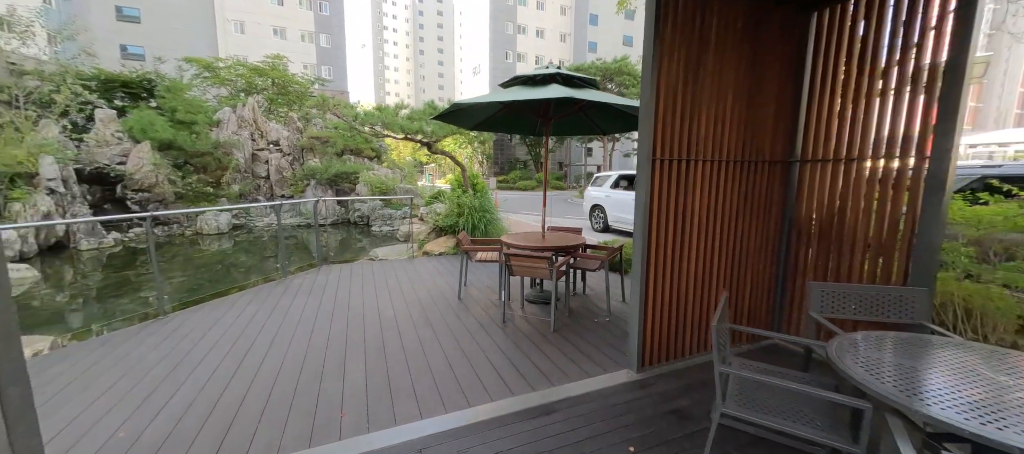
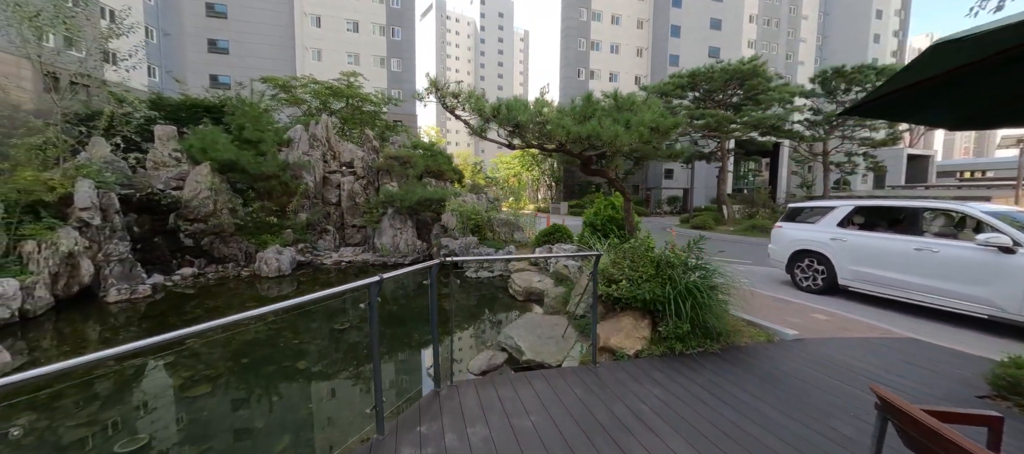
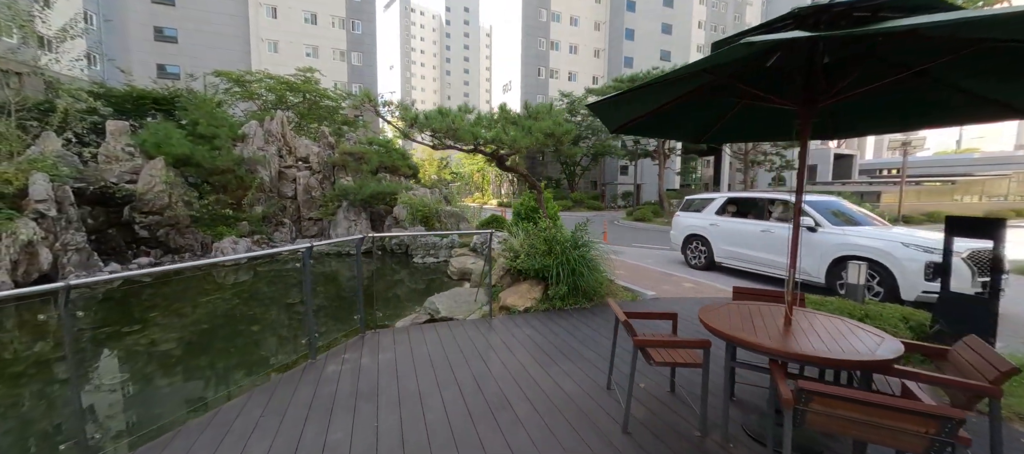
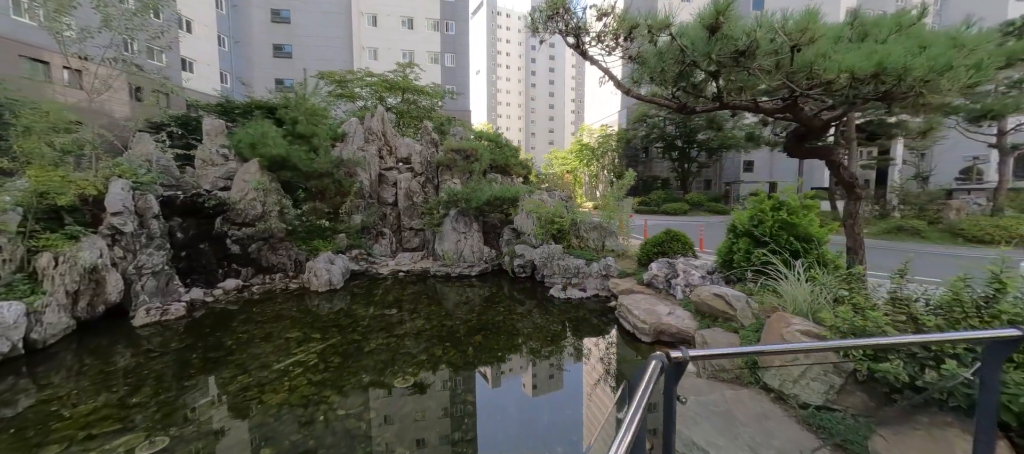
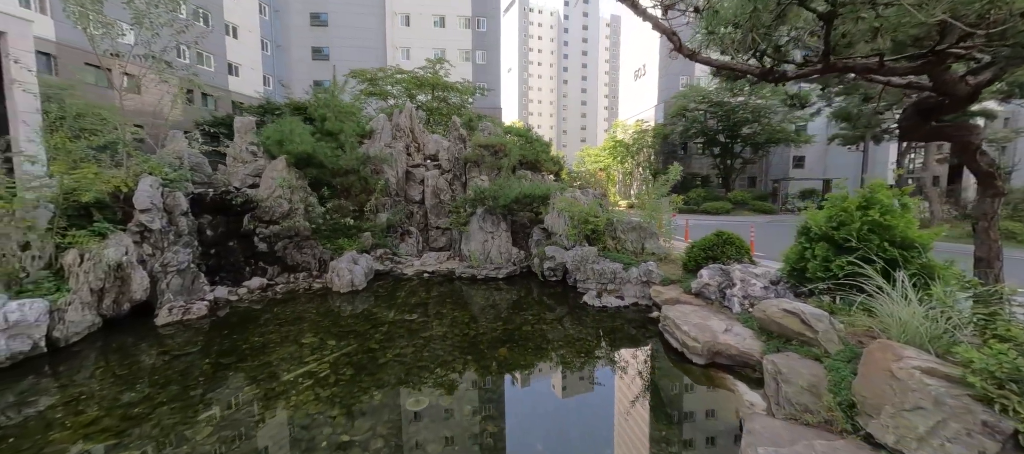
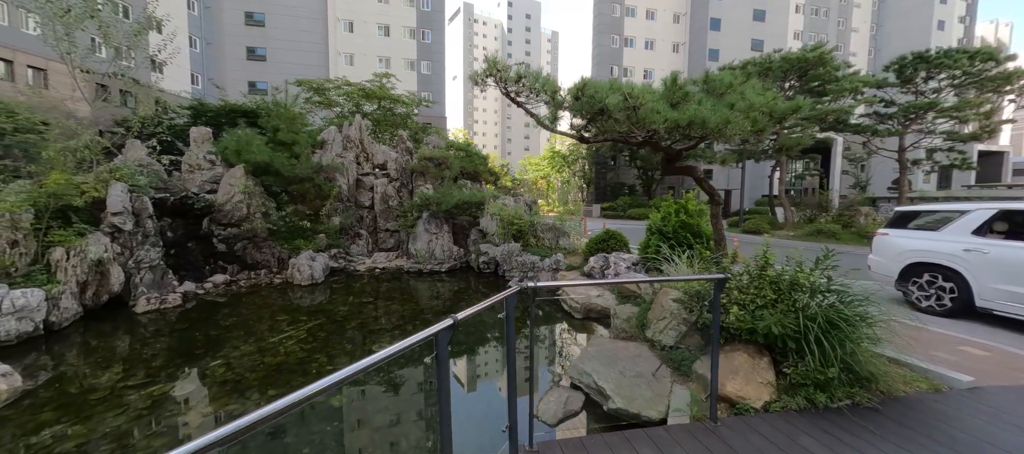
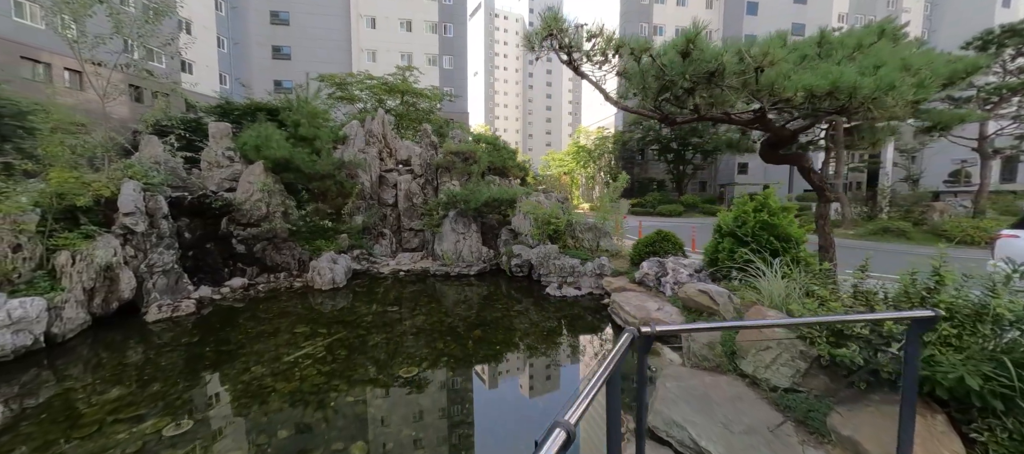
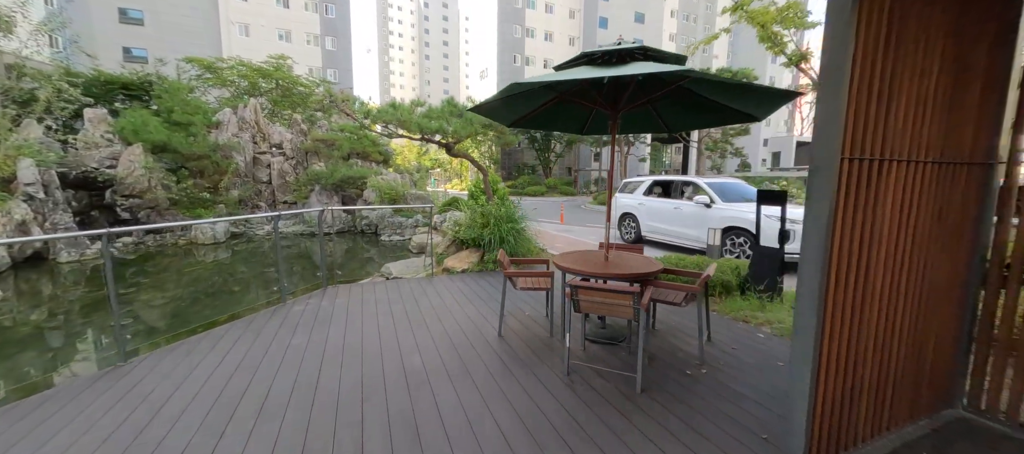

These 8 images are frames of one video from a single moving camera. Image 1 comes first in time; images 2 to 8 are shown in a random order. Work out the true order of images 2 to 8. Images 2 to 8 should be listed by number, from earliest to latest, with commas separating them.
8, 3, 2, 6, 7, 4, 5
